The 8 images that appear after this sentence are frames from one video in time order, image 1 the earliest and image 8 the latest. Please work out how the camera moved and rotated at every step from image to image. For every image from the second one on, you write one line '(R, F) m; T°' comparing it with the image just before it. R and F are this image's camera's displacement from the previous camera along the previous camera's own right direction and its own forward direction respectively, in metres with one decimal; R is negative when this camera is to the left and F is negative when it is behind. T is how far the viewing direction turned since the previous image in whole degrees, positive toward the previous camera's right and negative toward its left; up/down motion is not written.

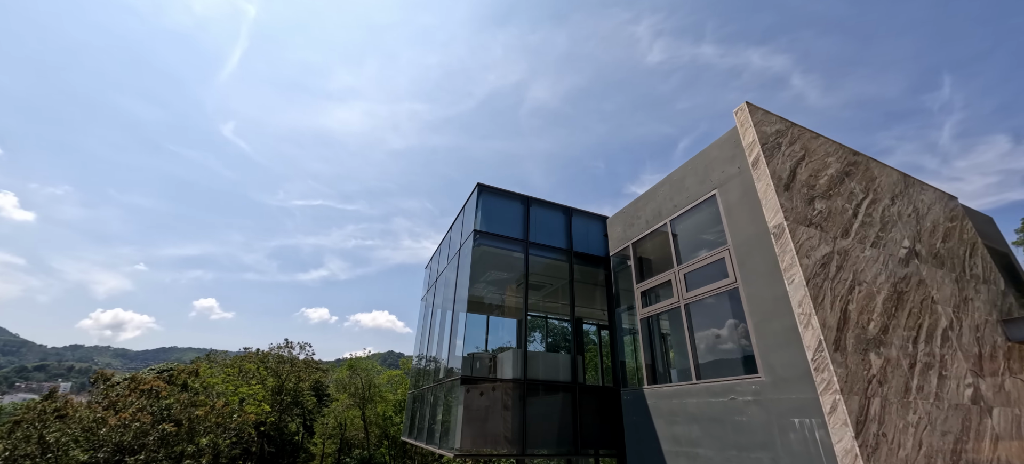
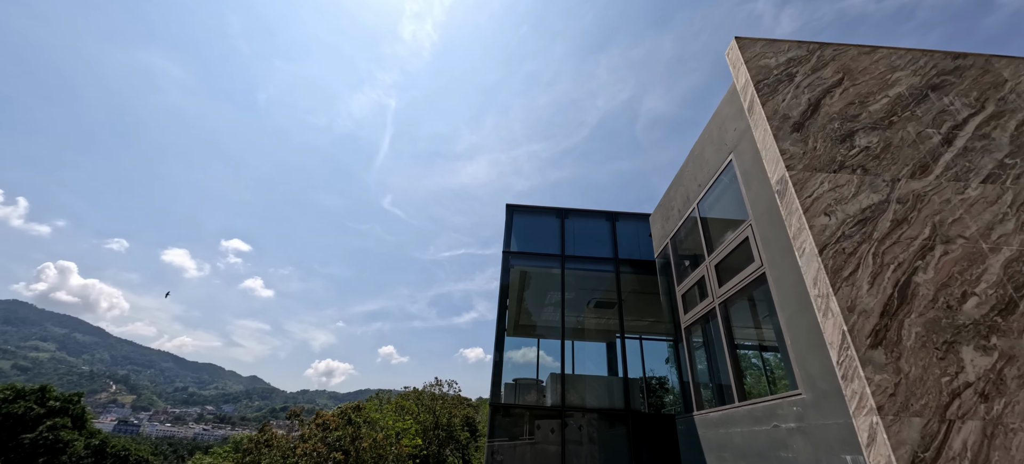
(+3.1, +1.1) m; -19°
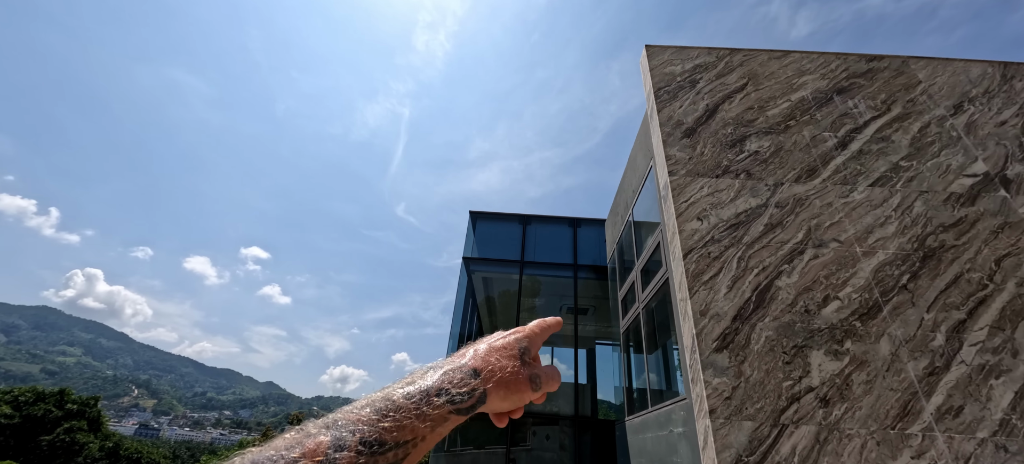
(+1.7, -0.1) m; -2°
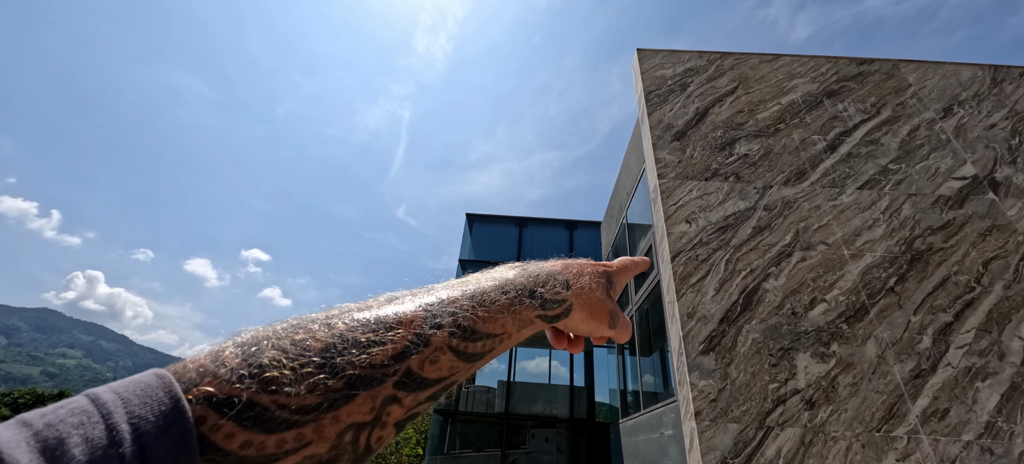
(+0.1, 0.0) m; 0°
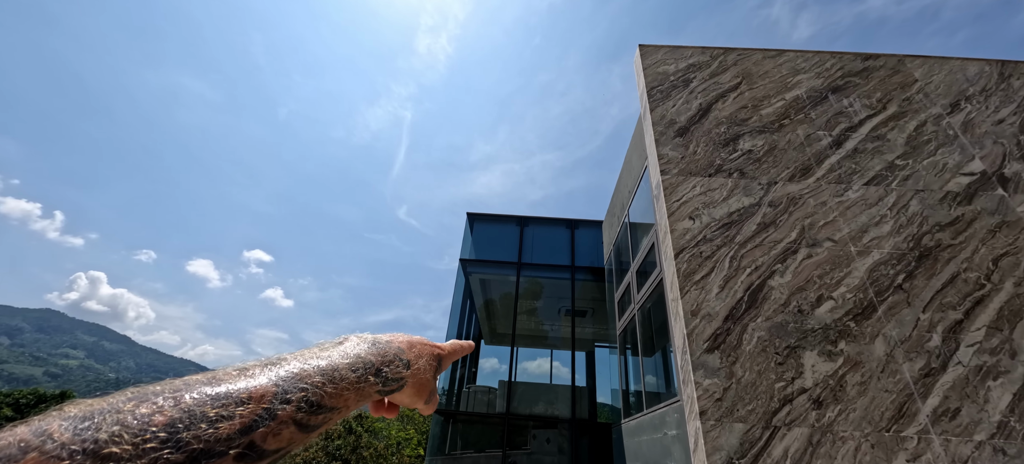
(0.0, +0.1) m; 0°
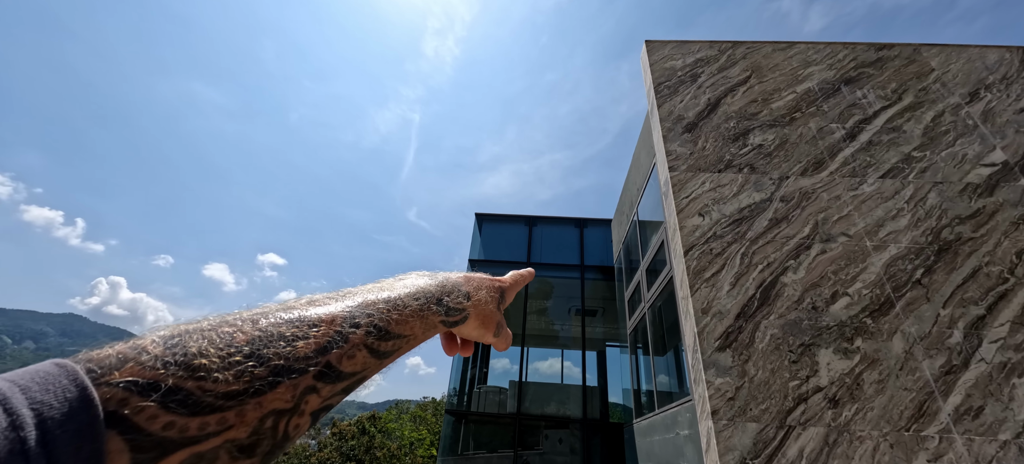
(0.0, 0.0) m; -1°
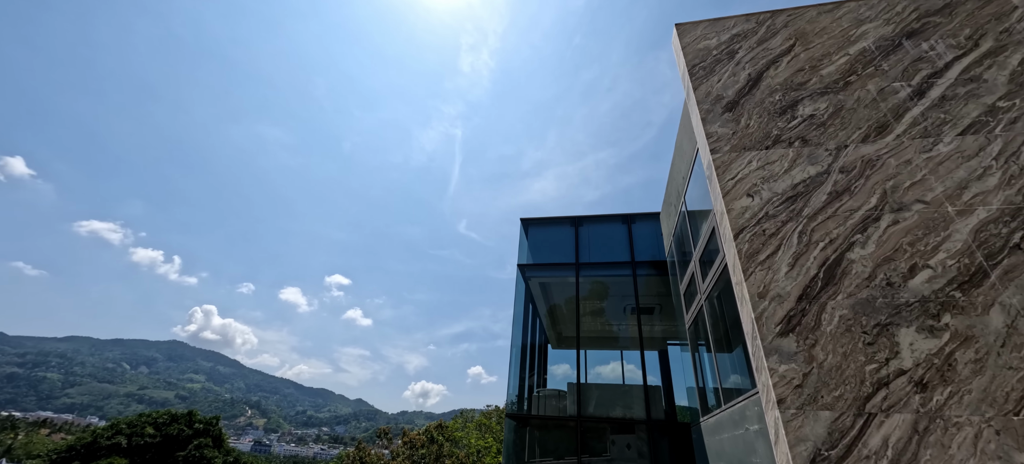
(+0.1, 0.0) m; -7°
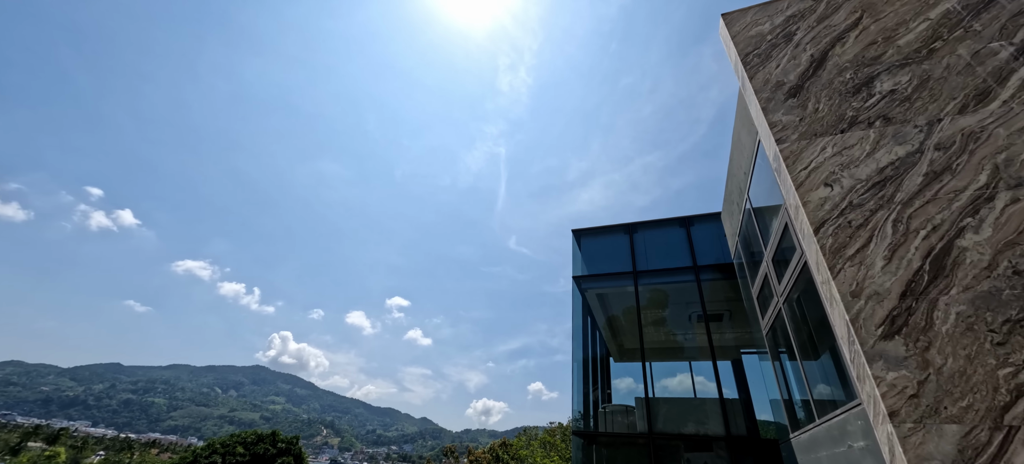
(-0.1, +0.1) m; -7°
